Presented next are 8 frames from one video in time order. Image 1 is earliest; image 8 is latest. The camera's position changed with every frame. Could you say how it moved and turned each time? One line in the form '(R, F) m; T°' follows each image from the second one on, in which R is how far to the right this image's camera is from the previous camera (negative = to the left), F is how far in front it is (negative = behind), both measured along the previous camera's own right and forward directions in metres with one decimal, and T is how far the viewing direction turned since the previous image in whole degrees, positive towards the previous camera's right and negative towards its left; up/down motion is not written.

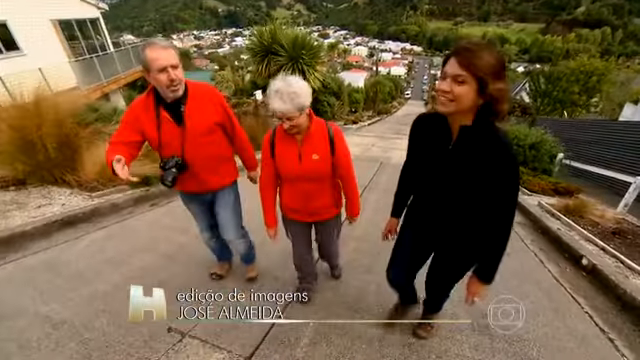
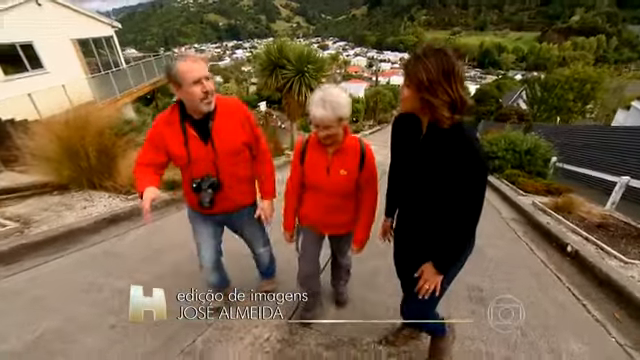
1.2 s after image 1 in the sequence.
(-0.2, -0.4) m; 0°
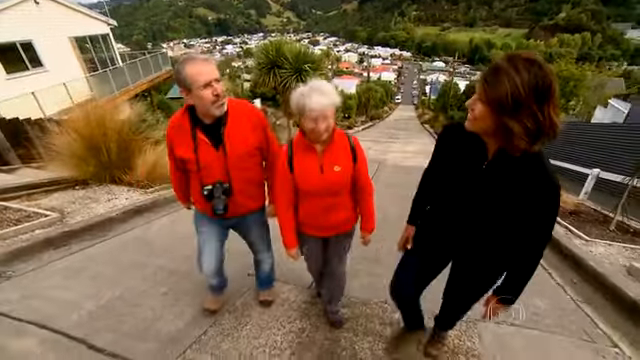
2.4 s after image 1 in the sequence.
(-0.2, -0.4) m; +2°
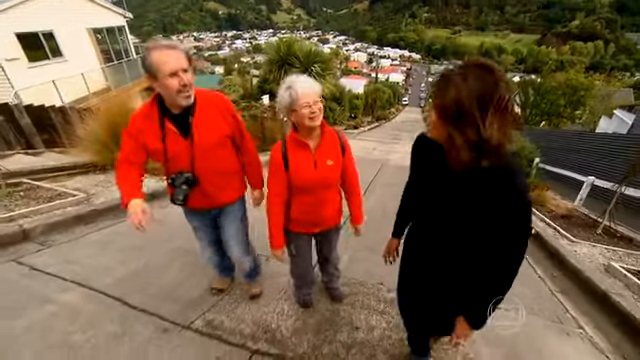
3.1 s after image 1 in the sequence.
(0.0, -0.3) m; -1°
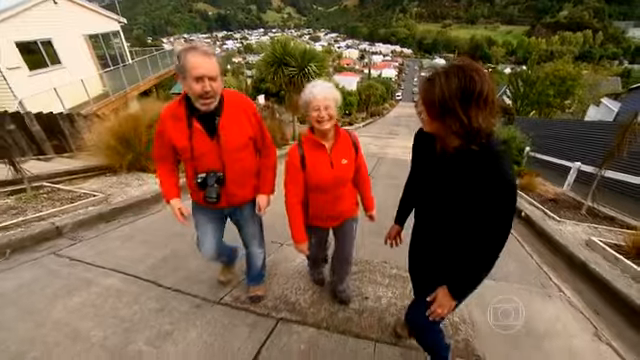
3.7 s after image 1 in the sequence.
(-0.1, -0.3) m; +1°
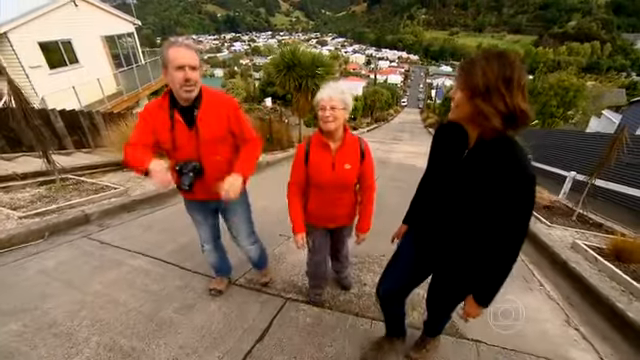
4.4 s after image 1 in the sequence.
(0.0, -0.3) m; -1°
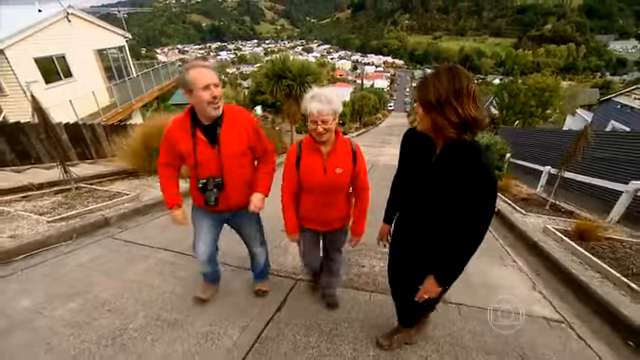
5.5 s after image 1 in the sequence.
(-0.1, -0.4) m; +2°
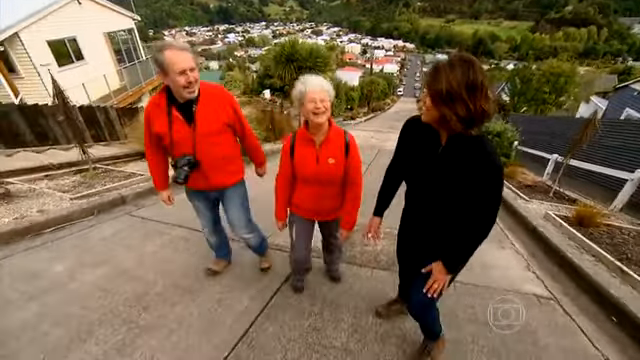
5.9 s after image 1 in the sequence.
(0.0, -0.1) m; -1°
